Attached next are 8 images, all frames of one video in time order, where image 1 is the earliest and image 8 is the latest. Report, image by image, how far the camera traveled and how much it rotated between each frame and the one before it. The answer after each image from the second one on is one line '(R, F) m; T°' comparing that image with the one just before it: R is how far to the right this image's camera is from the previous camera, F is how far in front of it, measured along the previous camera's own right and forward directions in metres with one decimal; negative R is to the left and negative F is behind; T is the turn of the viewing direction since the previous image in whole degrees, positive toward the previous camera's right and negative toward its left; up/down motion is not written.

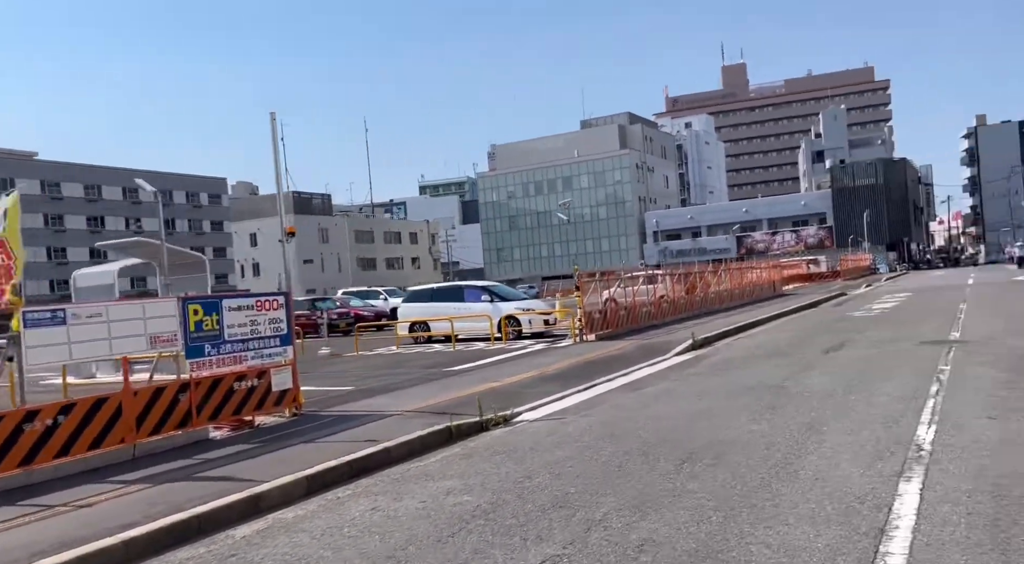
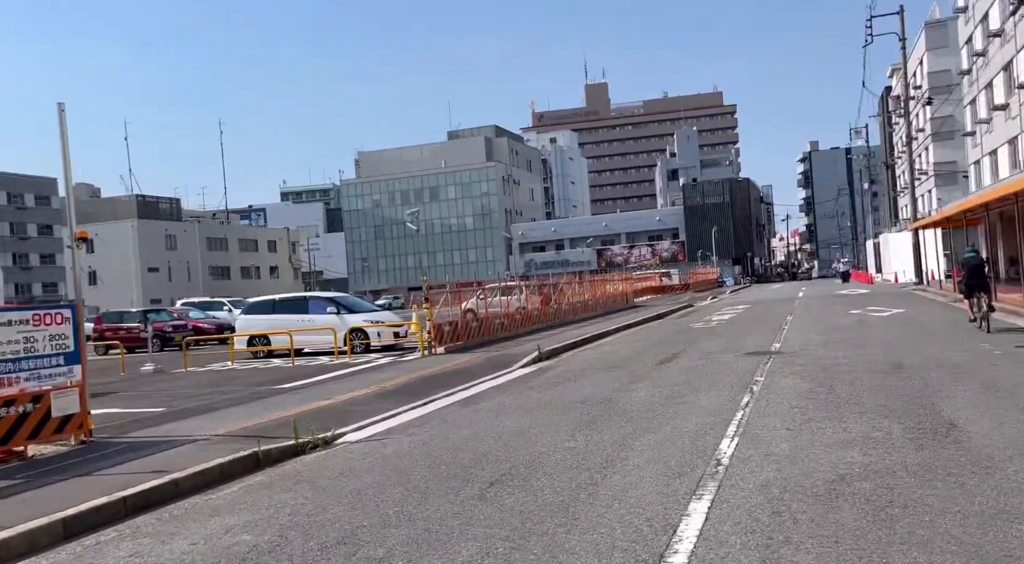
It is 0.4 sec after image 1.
(+0.6, +0.3) m; +10°
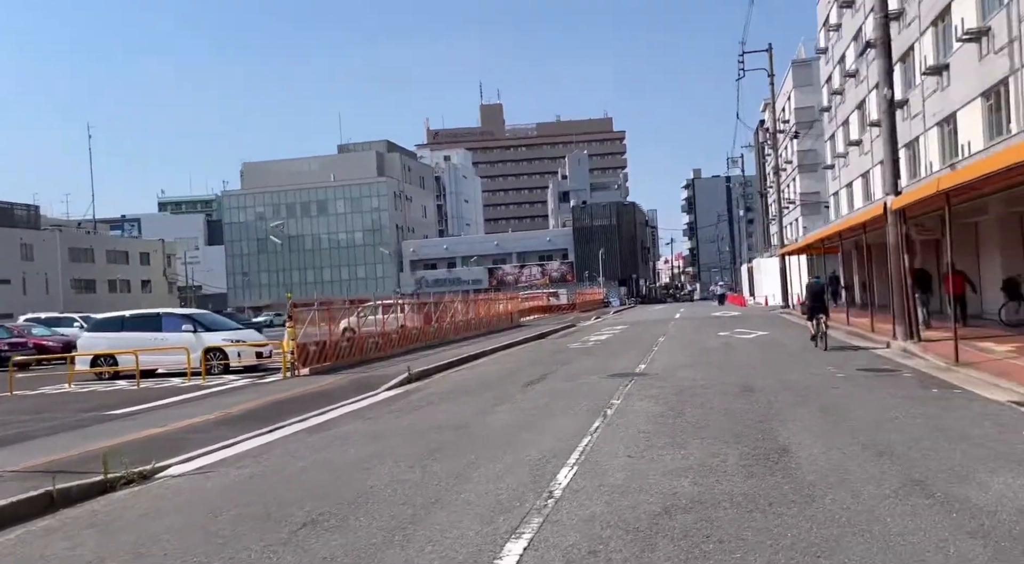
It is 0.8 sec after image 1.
(+0.6, +0.3) m; +8°
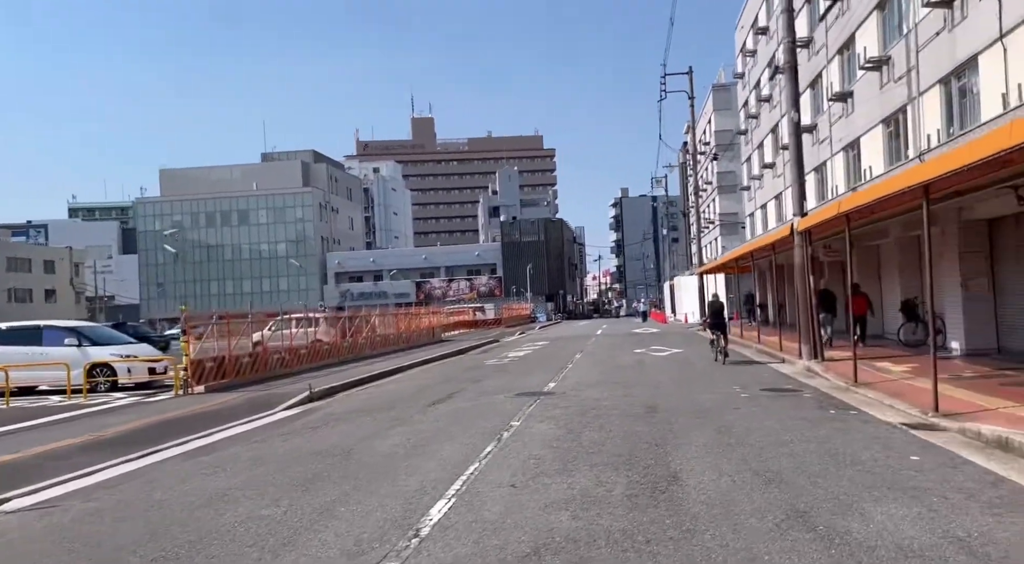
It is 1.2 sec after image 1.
(+0.5, +0.4) m; +5°
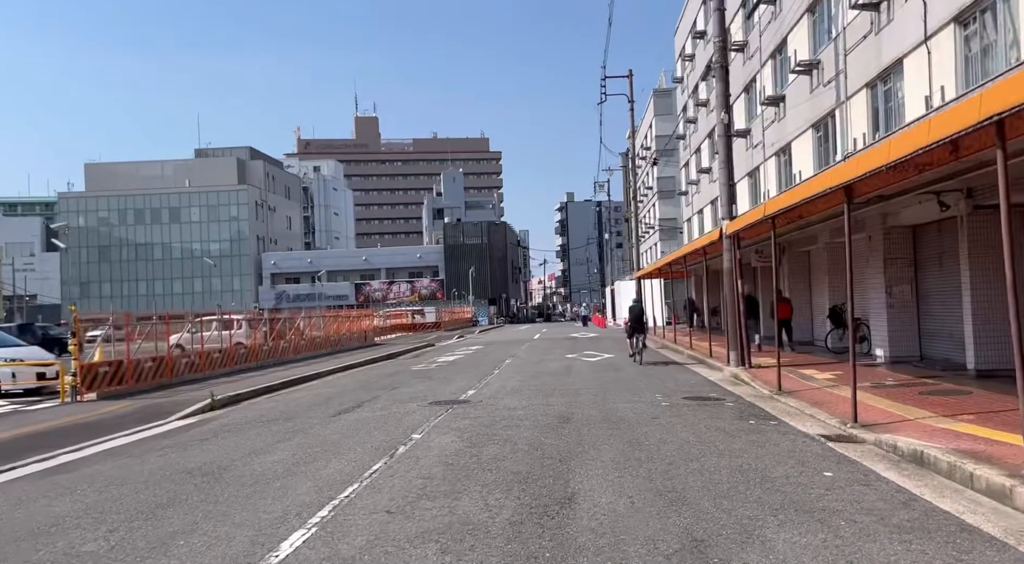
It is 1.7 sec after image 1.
(+0.6, +0.7) m; +4°
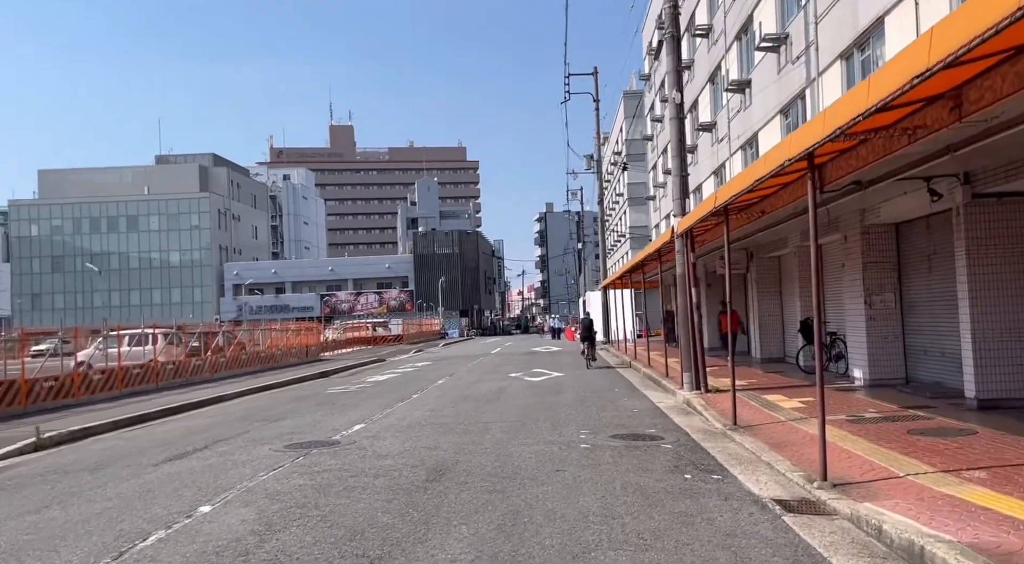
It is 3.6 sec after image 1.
(+1.4, +2.8) m; +1°
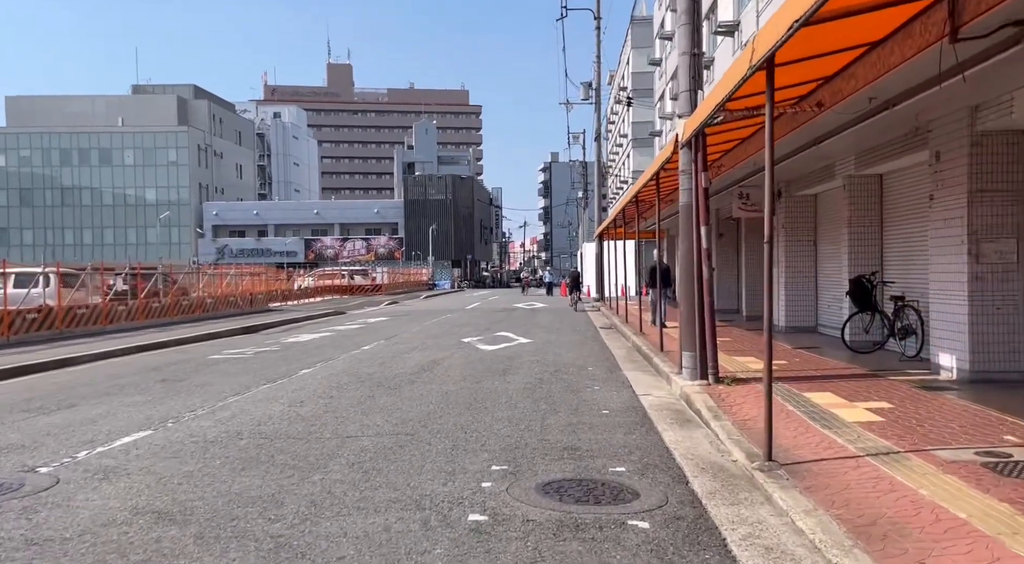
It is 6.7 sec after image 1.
(+1.1, +4.9) m; 0°
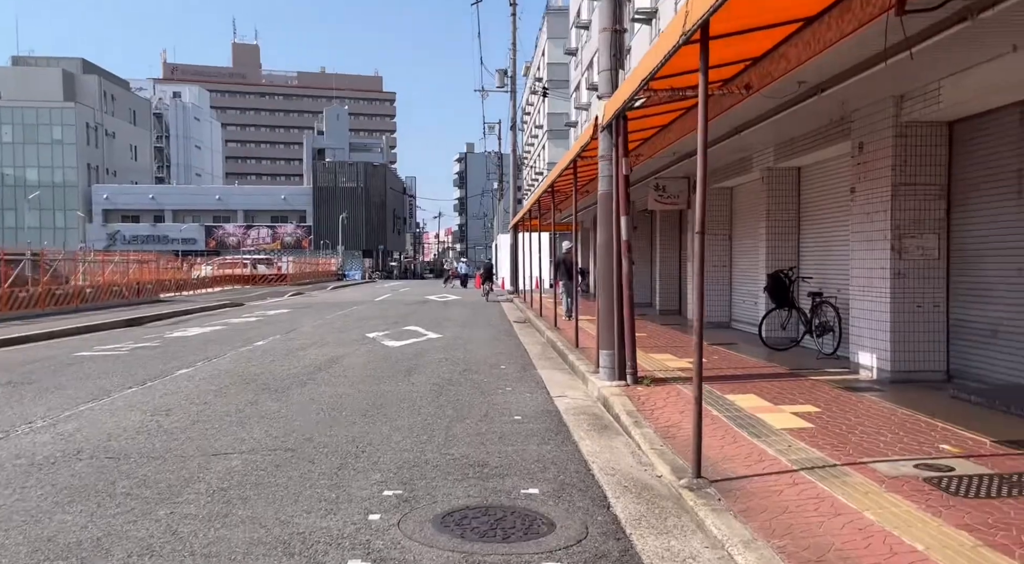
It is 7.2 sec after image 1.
(+0.1, +0.9) m; +7°
